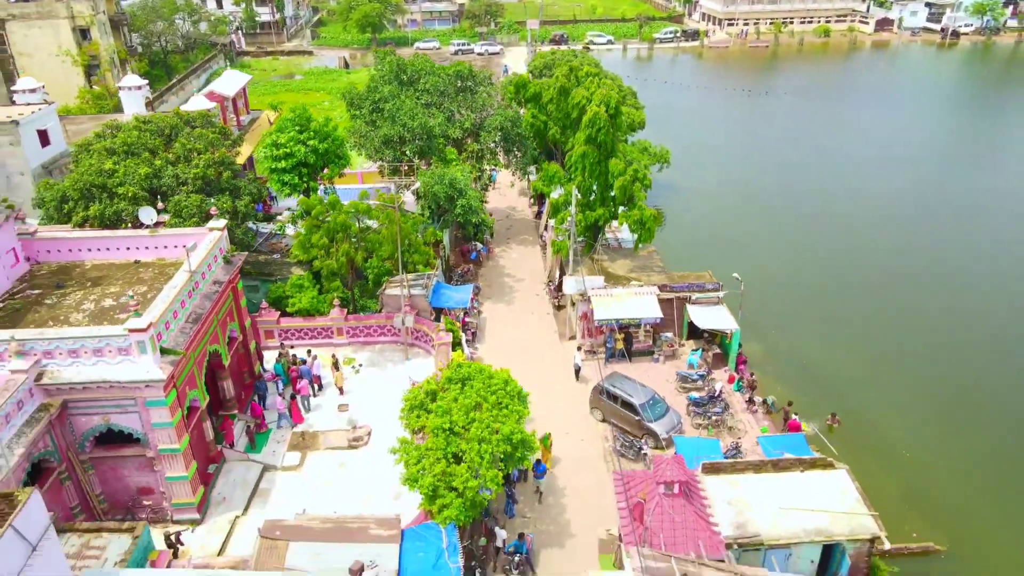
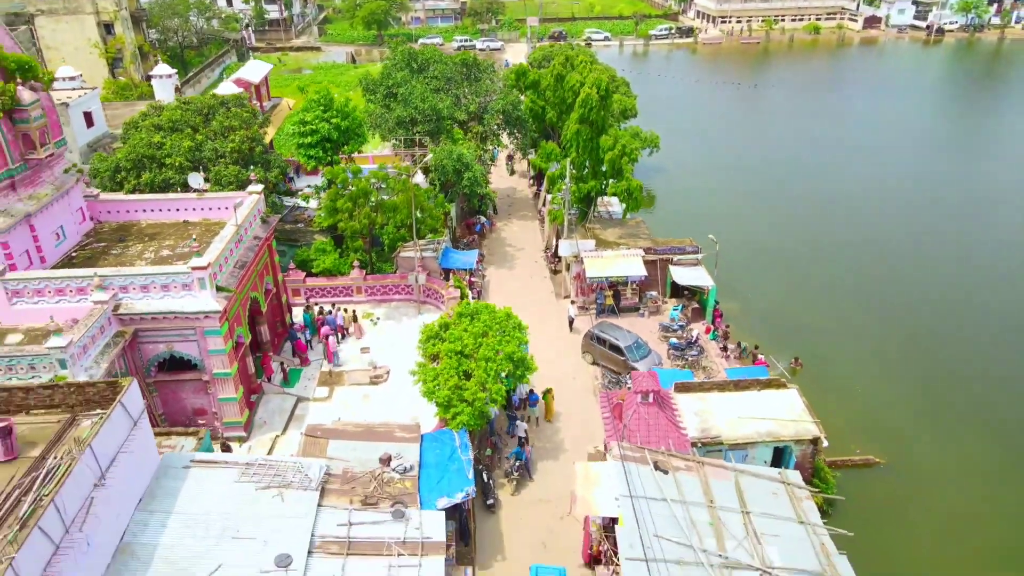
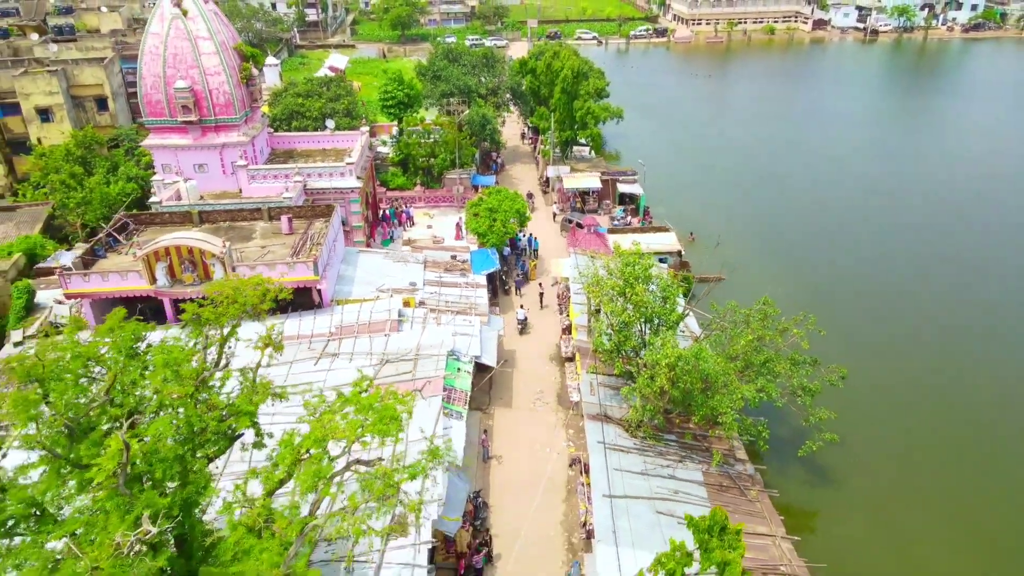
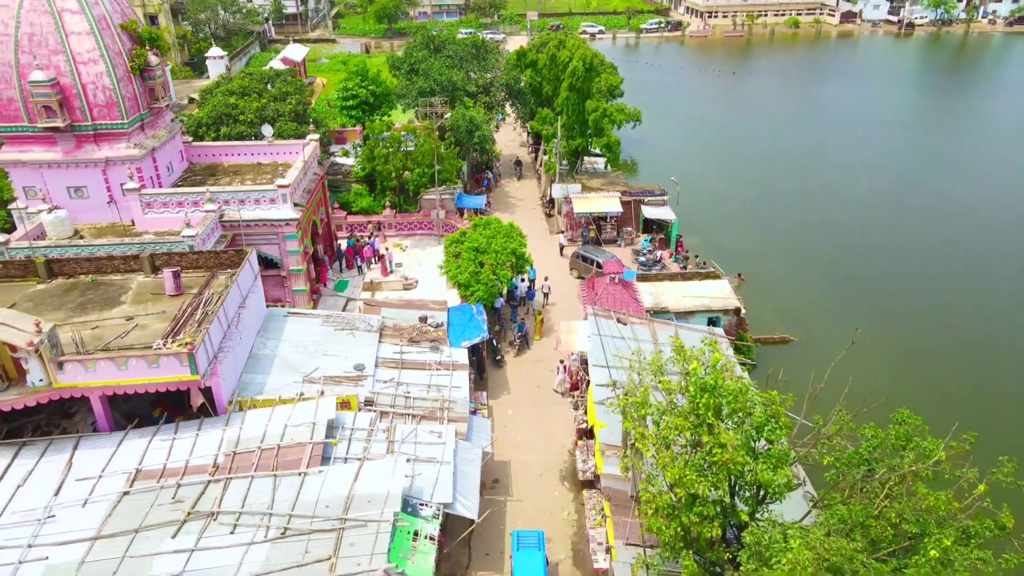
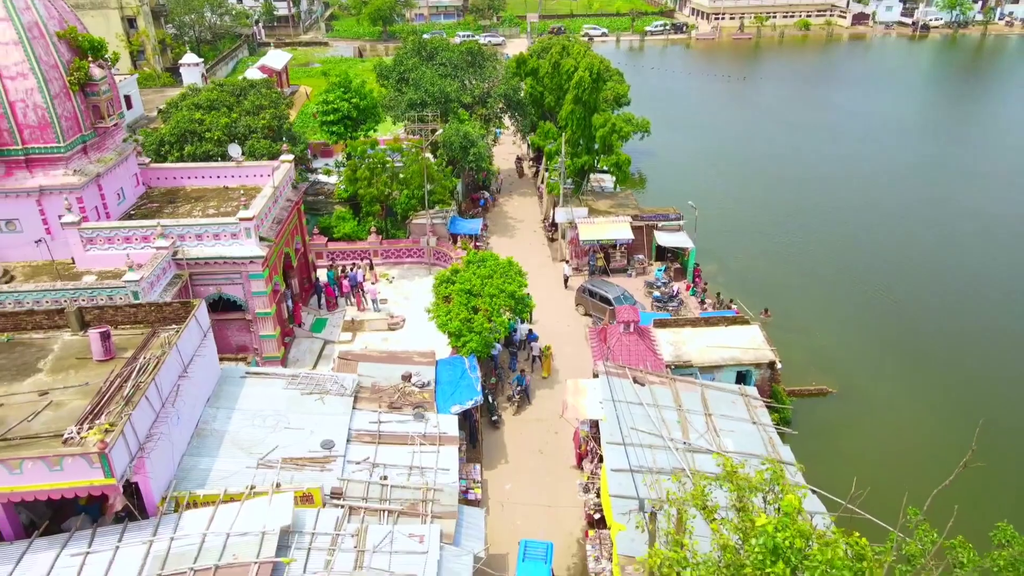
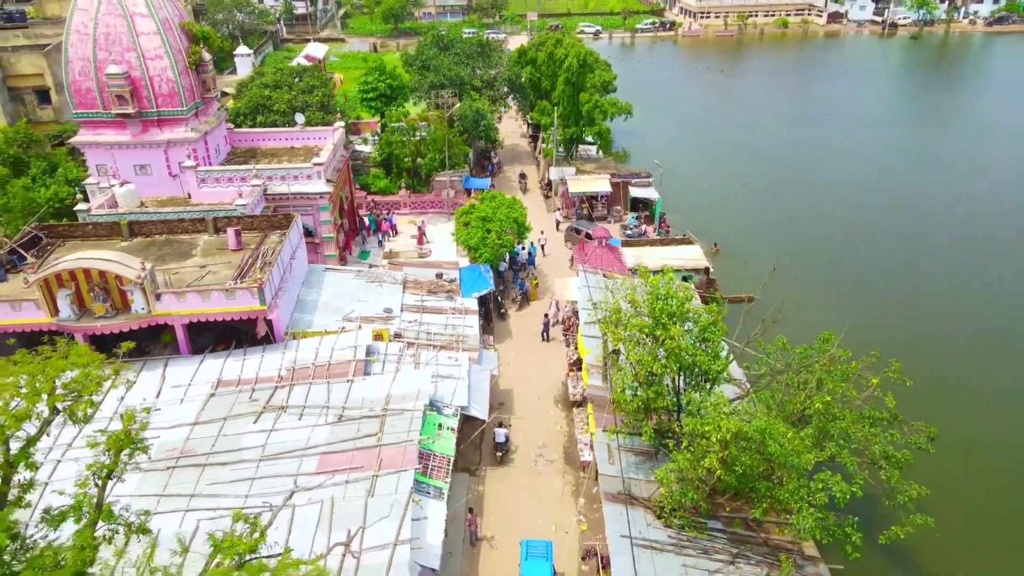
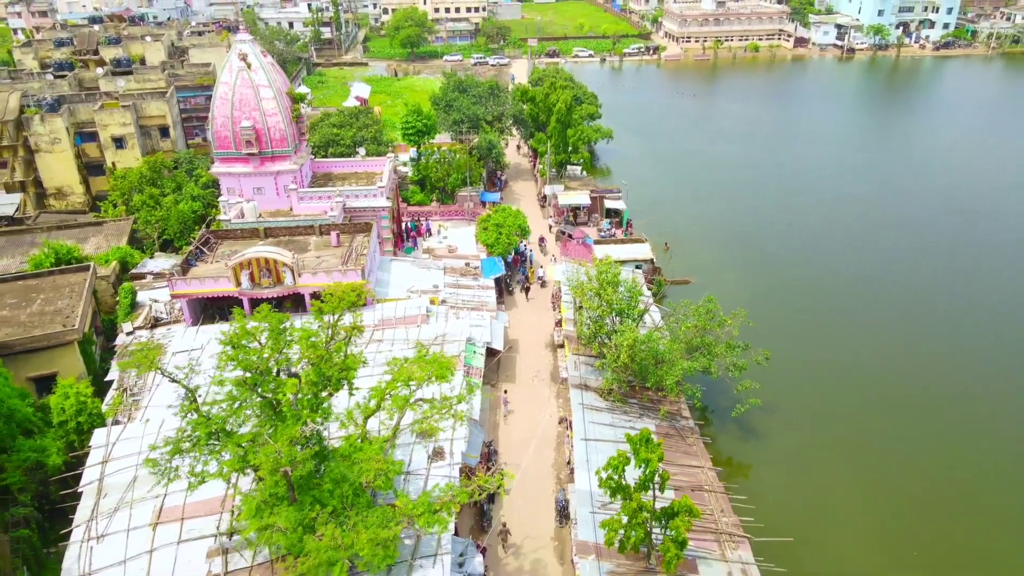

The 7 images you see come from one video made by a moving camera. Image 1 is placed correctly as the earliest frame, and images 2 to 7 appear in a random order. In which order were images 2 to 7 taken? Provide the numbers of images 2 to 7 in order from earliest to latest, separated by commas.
2, 5, 4, 6, 3, 7
